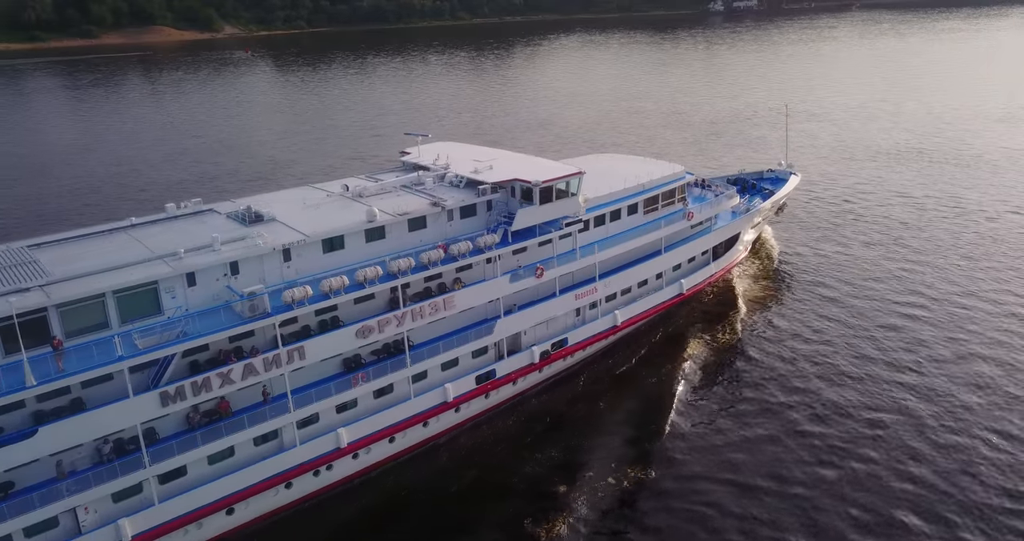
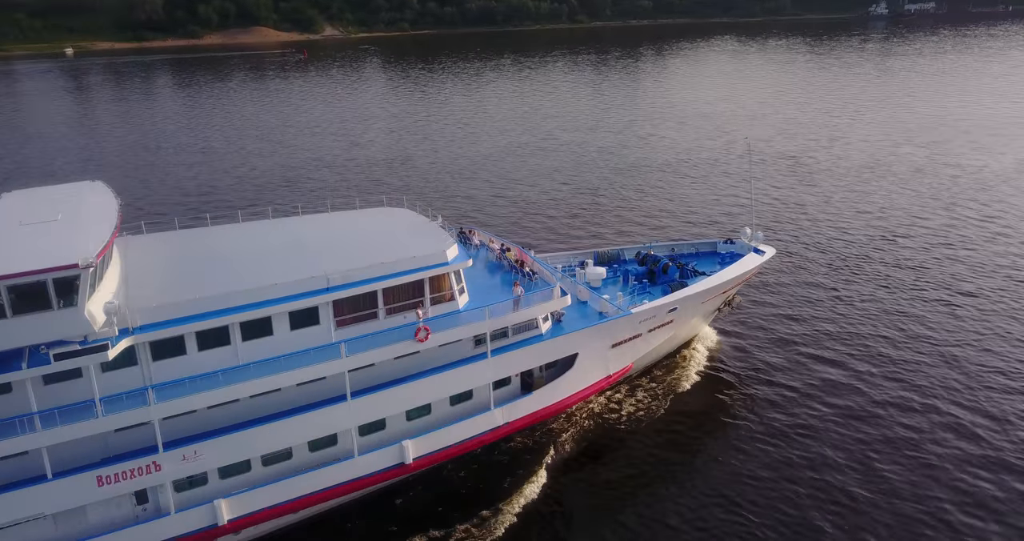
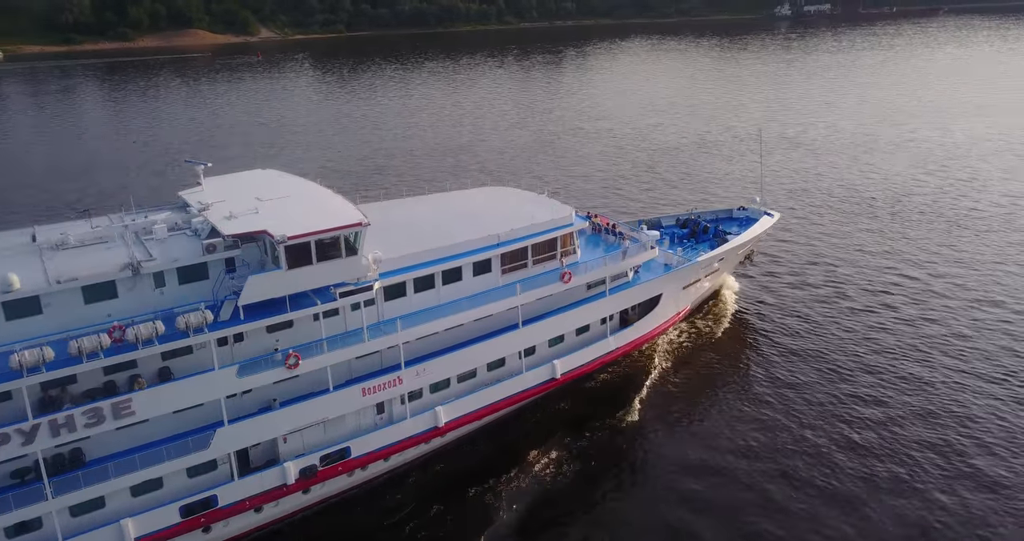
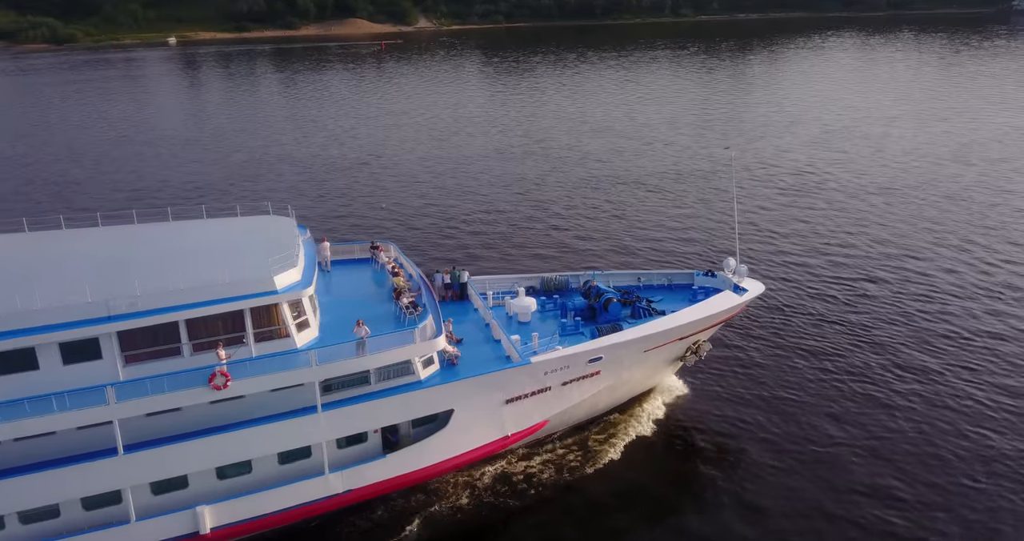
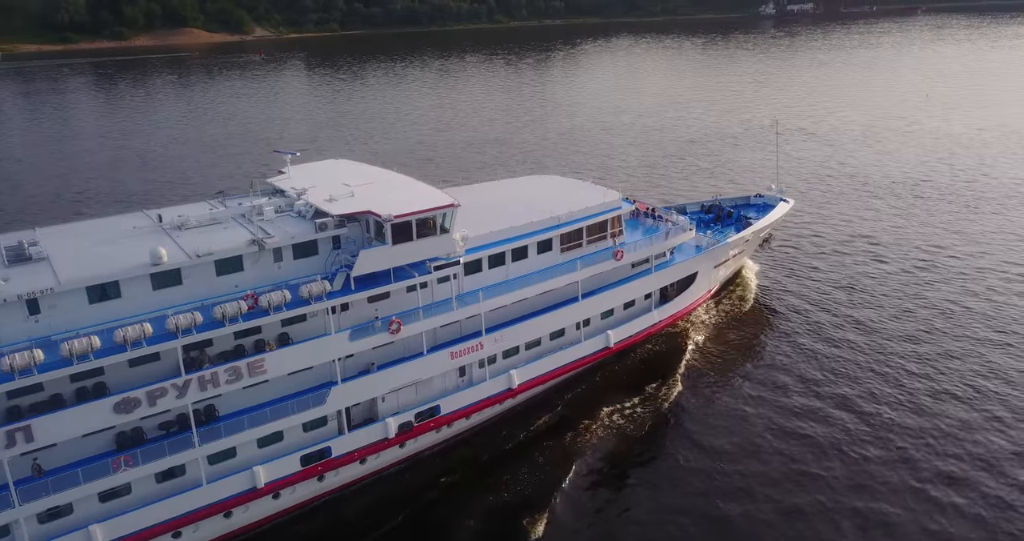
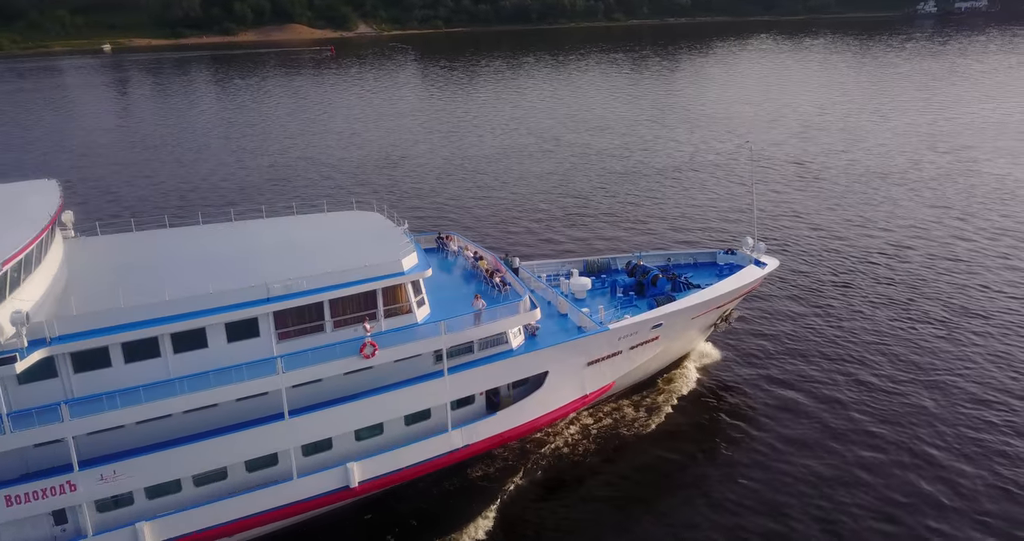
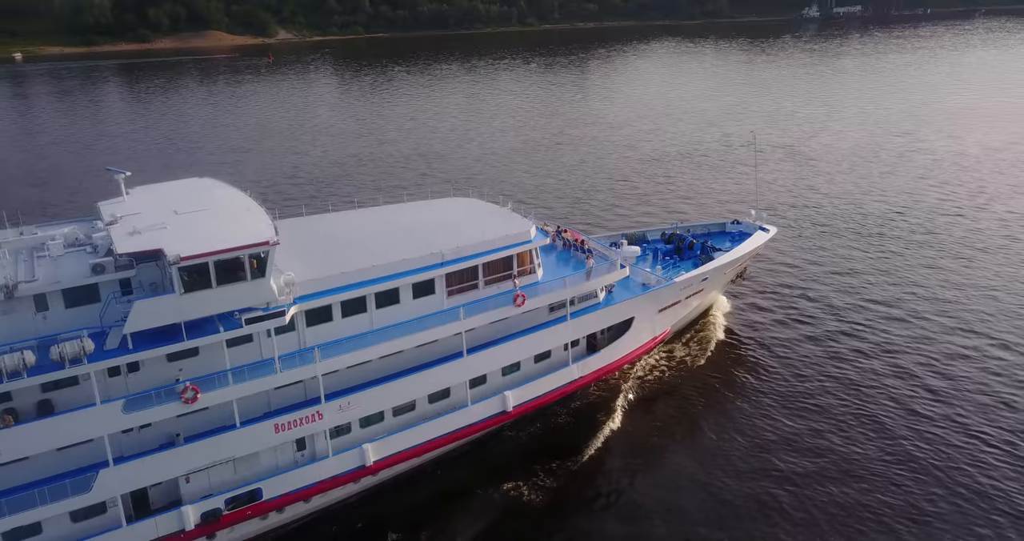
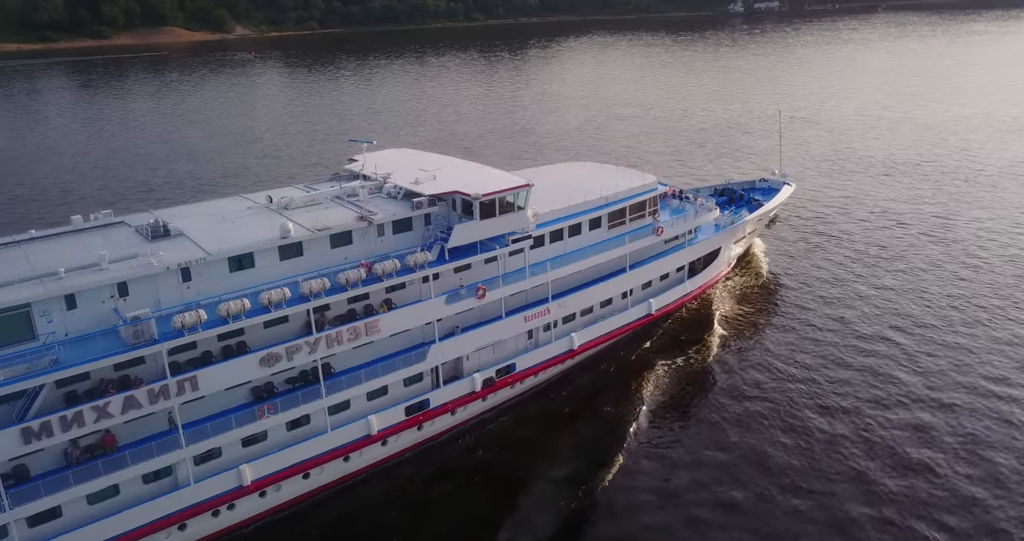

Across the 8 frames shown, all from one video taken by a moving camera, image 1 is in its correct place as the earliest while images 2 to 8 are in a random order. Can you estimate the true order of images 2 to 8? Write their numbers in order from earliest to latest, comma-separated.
8, 5, 3, 7, 2, 6, 4
